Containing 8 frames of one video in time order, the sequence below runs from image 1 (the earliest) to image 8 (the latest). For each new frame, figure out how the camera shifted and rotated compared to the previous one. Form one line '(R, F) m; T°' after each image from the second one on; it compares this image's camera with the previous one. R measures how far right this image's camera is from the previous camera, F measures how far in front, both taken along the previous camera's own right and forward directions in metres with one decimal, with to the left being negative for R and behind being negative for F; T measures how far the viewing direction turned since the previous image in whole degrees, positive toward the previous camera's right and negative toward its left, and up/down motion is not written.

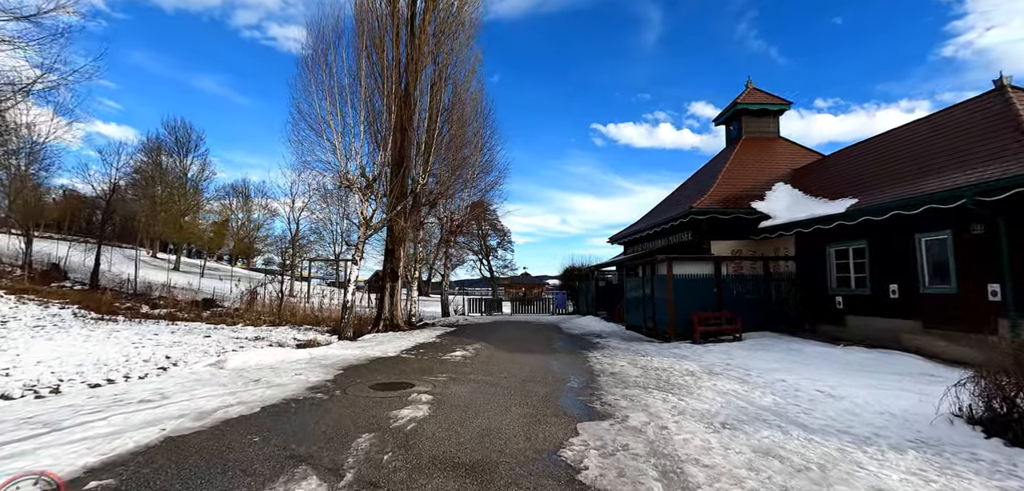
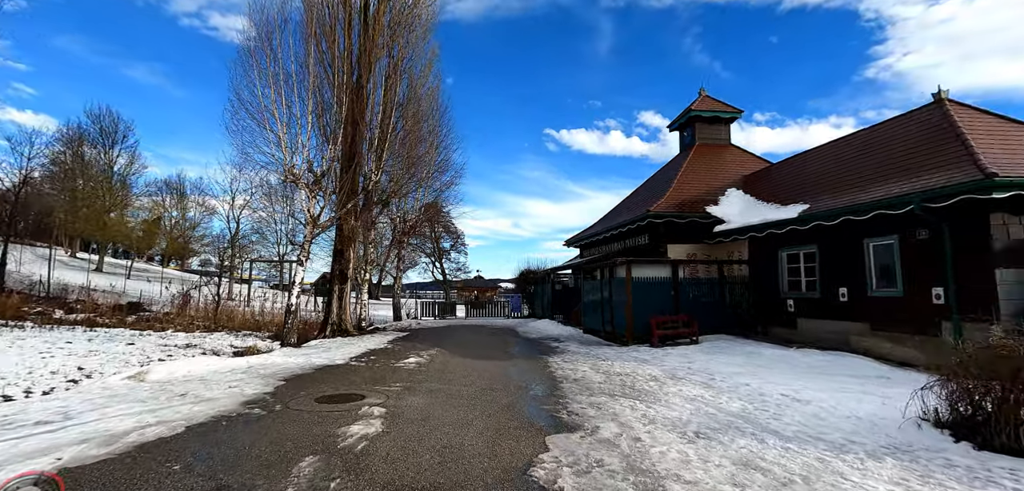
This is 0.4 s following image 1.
(-0.1, +0.4) m; +6°
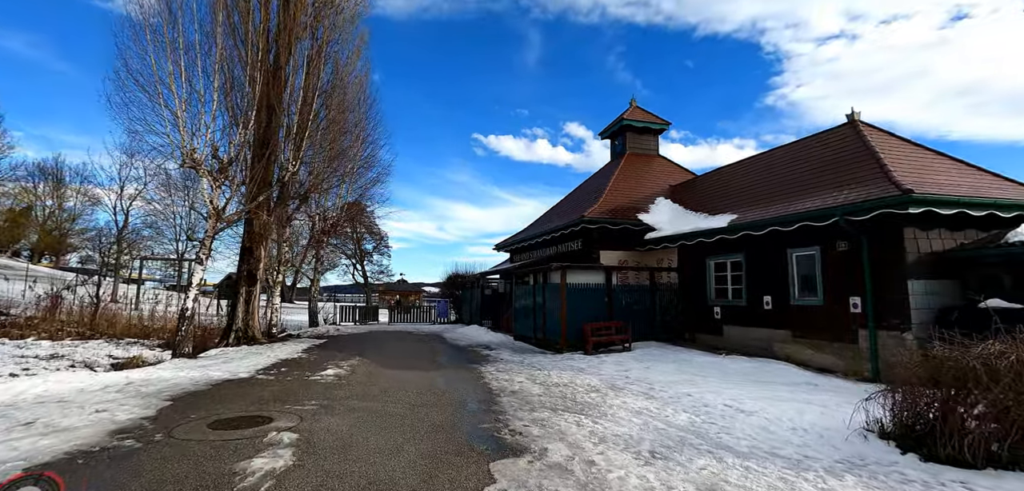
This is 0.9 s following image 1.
(-0.2, +0.6) m; +9°
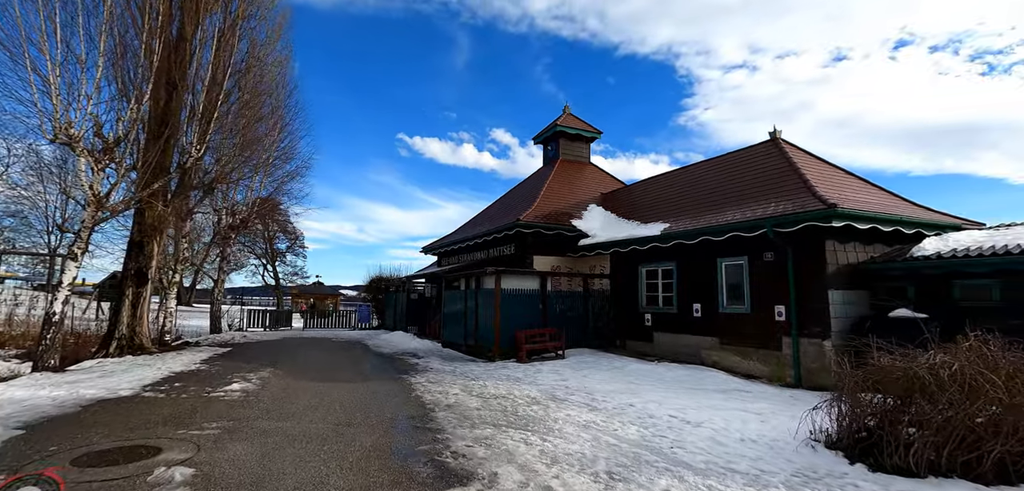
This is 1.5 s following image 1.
(-0.3, +0.5) m; +9°
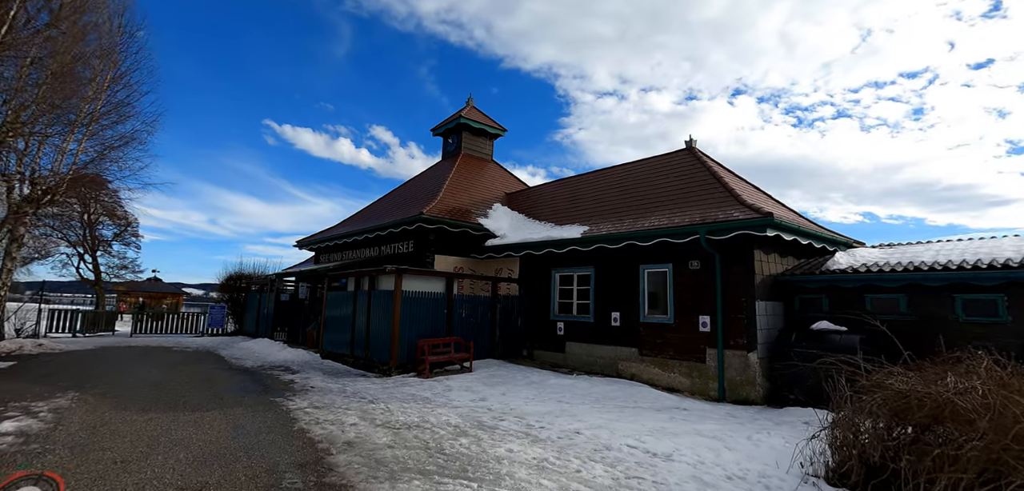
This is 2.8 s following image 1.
(-0.6, +1.4) m; +15°
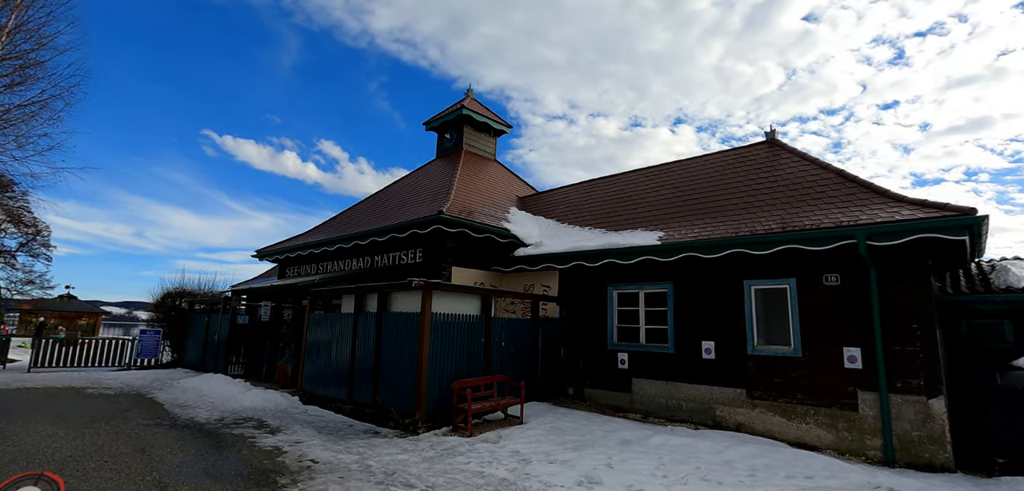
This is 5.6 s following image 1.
(-1.9, +2.6) m; +6°
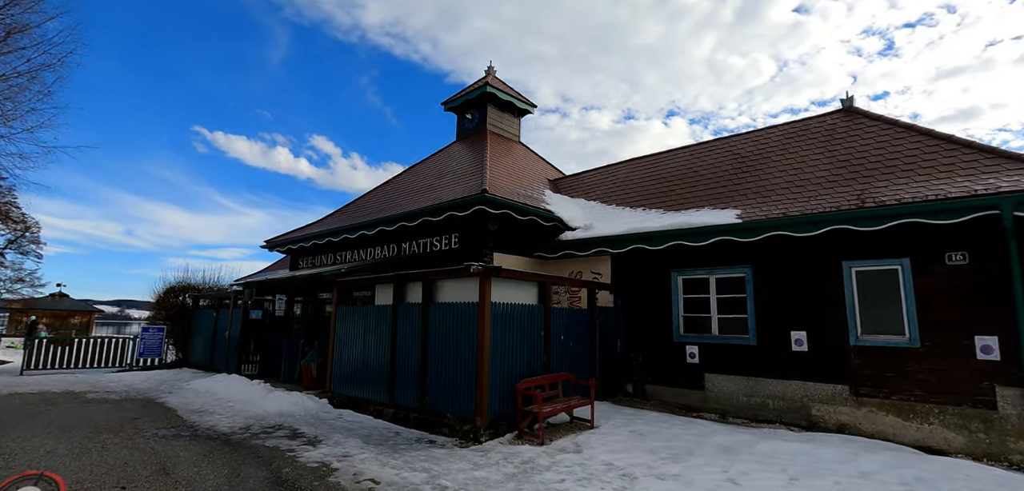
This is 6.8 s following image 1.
(-1.1, +1.0) m; +1°
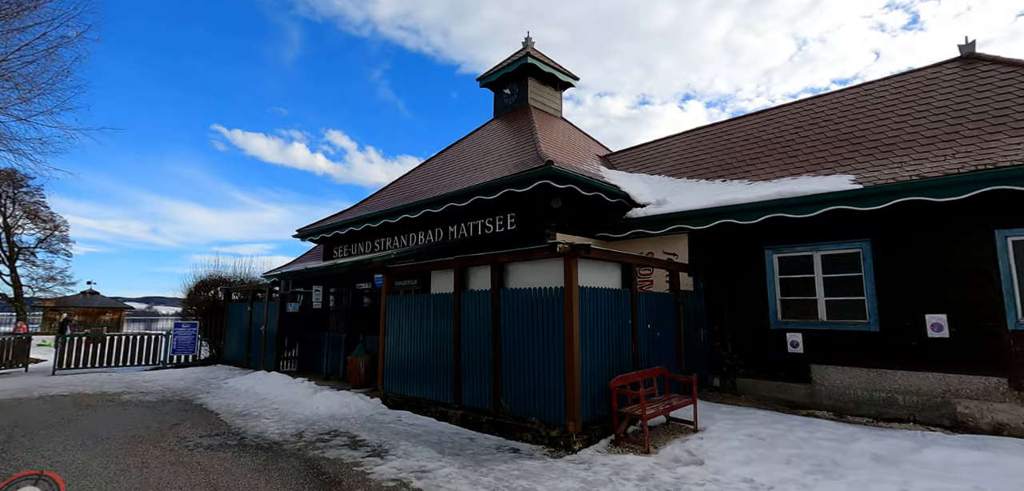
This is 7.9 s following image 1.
(-0.9, +0.9) m; -2°
